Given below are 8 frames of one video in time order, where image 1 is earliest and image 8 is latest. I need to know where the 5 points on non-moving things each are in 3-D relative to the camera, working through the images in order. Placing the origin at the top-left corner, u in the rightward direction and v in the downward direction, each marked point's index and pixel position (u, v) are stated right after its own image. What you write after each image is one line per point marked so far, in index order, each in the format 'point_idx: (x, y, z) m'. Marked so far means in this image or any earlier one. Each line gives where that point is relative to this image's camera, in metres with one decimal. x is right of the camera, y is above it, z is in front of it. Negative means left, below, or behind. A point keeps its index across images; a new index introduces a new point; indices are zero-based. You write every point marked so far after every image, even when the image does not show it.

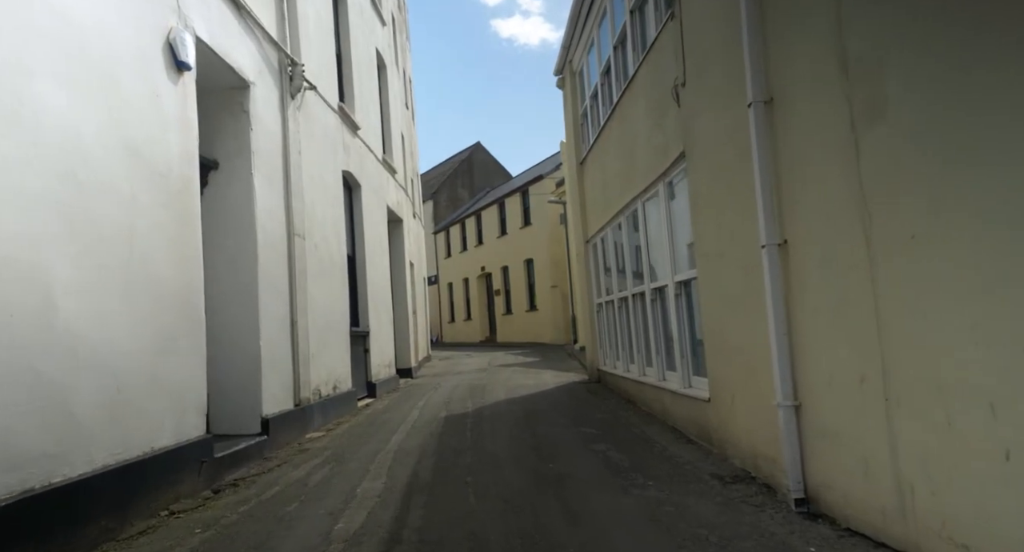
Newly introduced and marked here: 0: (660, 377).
0: (+1.8, -1.3, +7.5) m
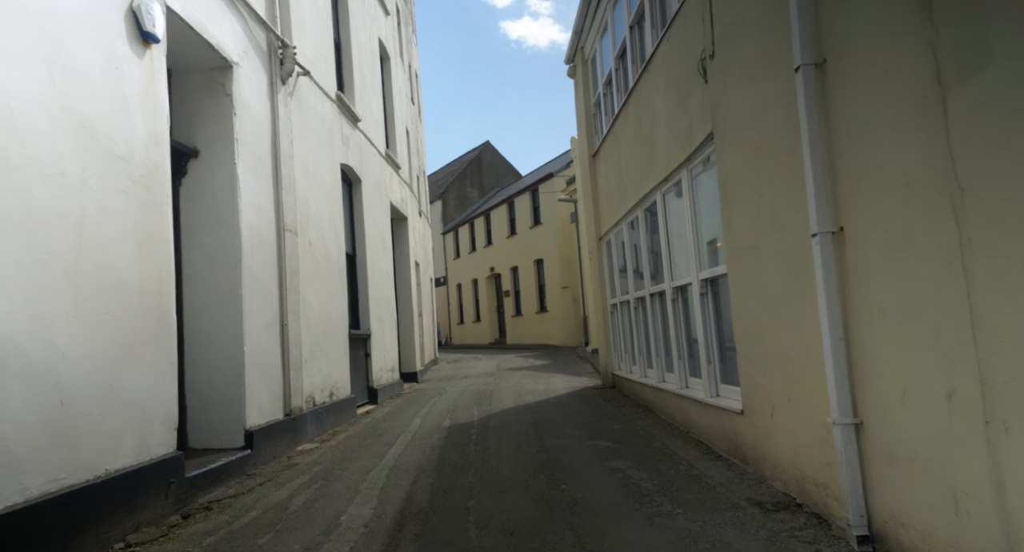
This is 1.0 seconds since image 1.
0: (+1.9, -1.2, +6.8) m
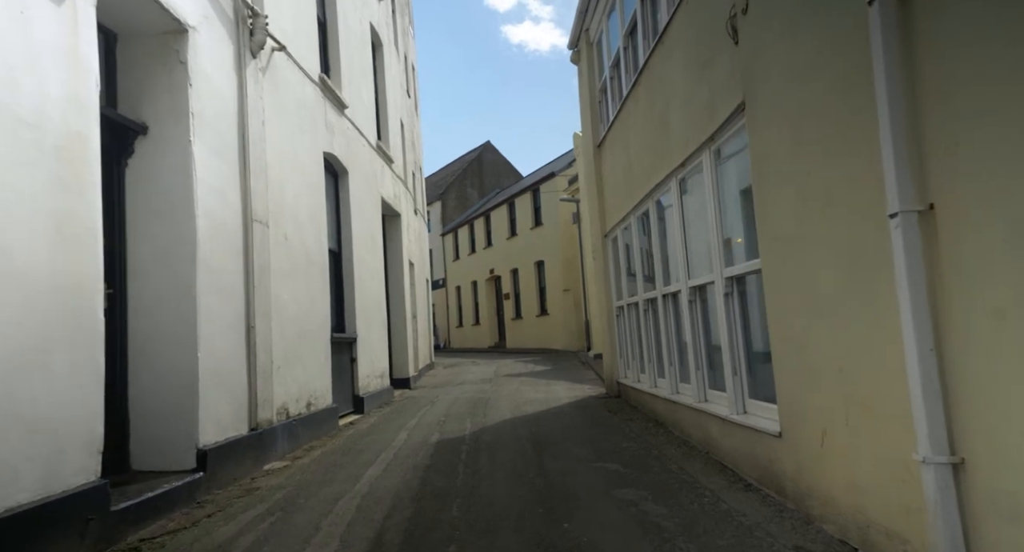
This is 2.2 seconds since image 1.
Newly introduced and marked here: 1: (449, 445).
0: (+1.9, -1.2, +6.0) m
1: (-0.7, -1.9, +6.6) m
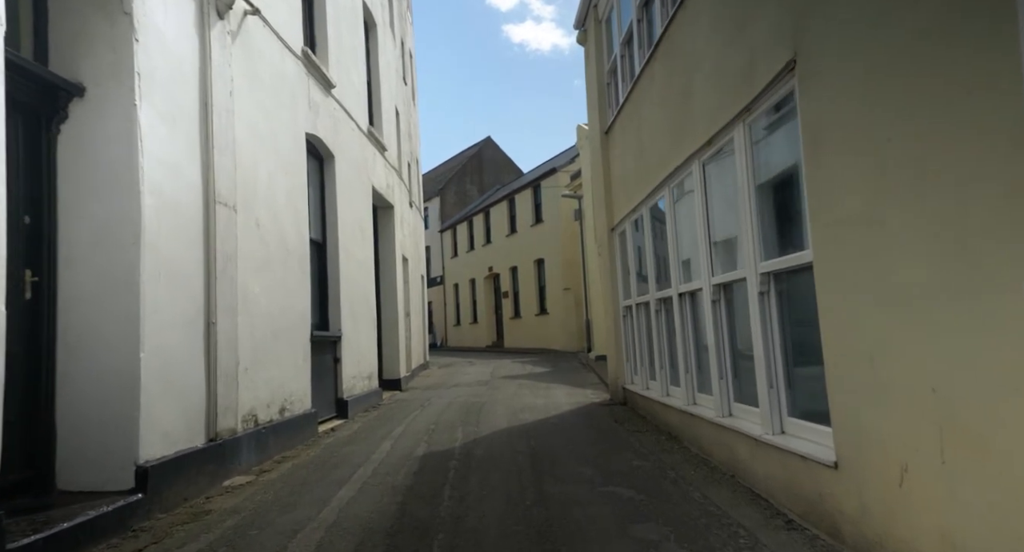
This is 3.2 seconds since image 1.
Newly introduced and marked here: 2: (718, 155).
0: (+1.8, -1.2, +5.3) m
1: (-0.7, -1.8, +5.9) m
2: (+1.8, +1.0, +5.2) m
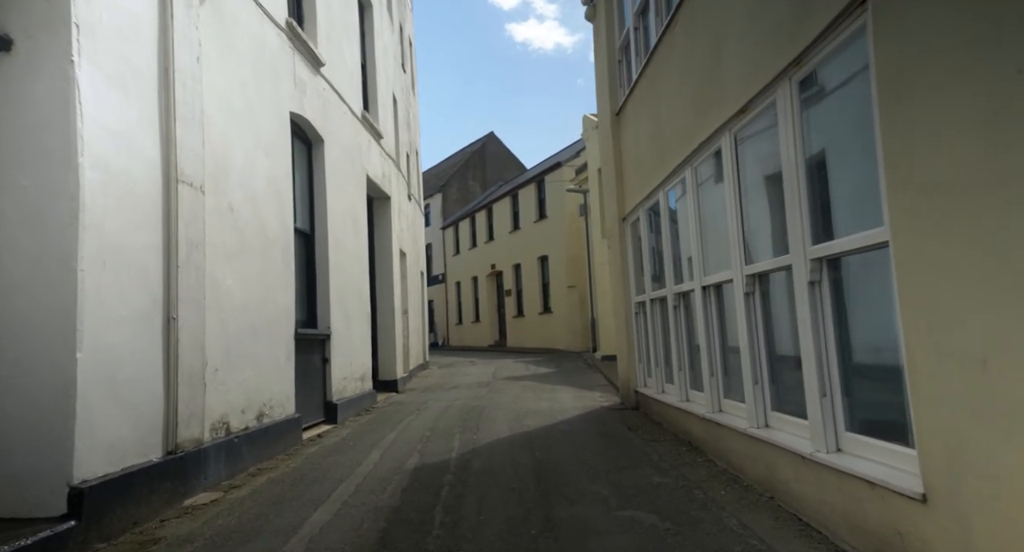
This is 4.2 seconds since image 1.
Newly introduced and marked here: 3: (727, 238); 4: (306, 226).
0: (+1.9, -1.1, +4.6) m
1: (-0.7, -1.7, +5.2) m
2: (+1.8, +1.1, +4.5) m
3: (+1.8, +0.3, +5.2) m
4: (-2.9, +0.7, +8.3) m
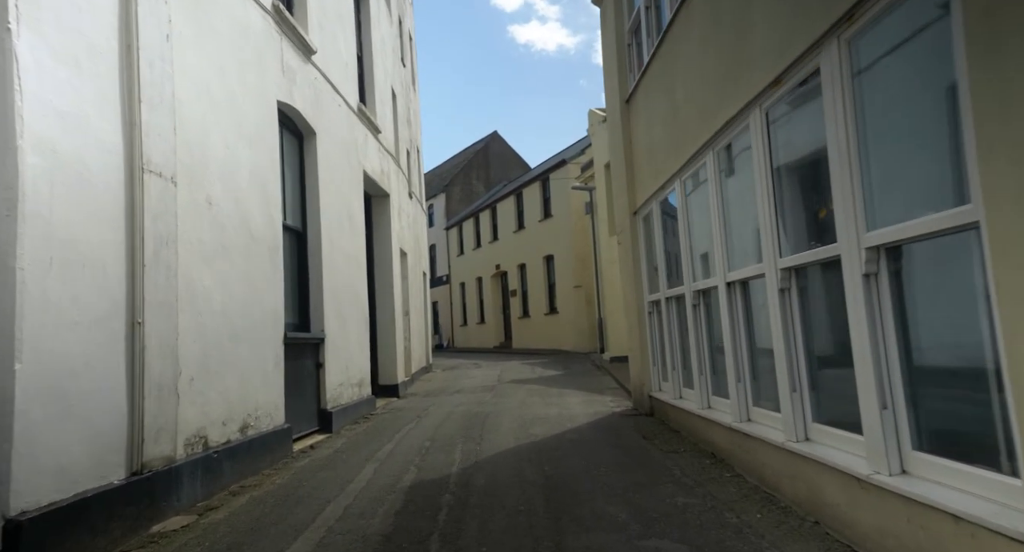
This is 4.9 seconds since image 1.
0: (+1.9, -1.1, +4.1) m
1: (-0.7, -1.7, +4.7) m
2: (+1.8, +1.2, +4.0) m
3: (+1.9, +0.4, +4.7) m
4: (-2.8, +0.7, +7.9) m
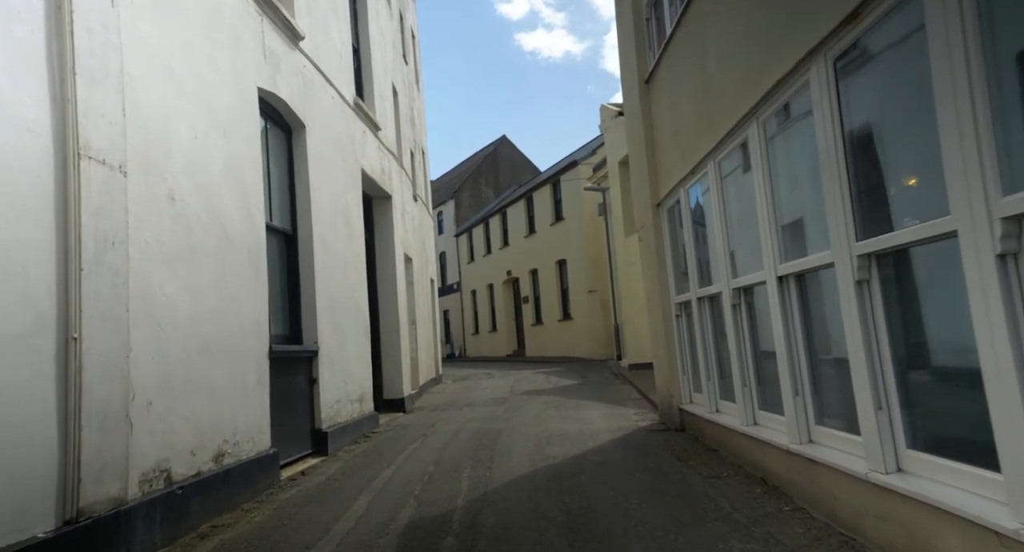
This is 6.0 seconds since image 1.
0: (+2.0, -1.0, +3.3) m
1: (-0.6, -1.7, +3.9) m
2: (+1.8, +1.2, +3.2) m
3: (+1.9, +0.4, +3.9) m
4: (-2.7, +0.6, +7.2) m
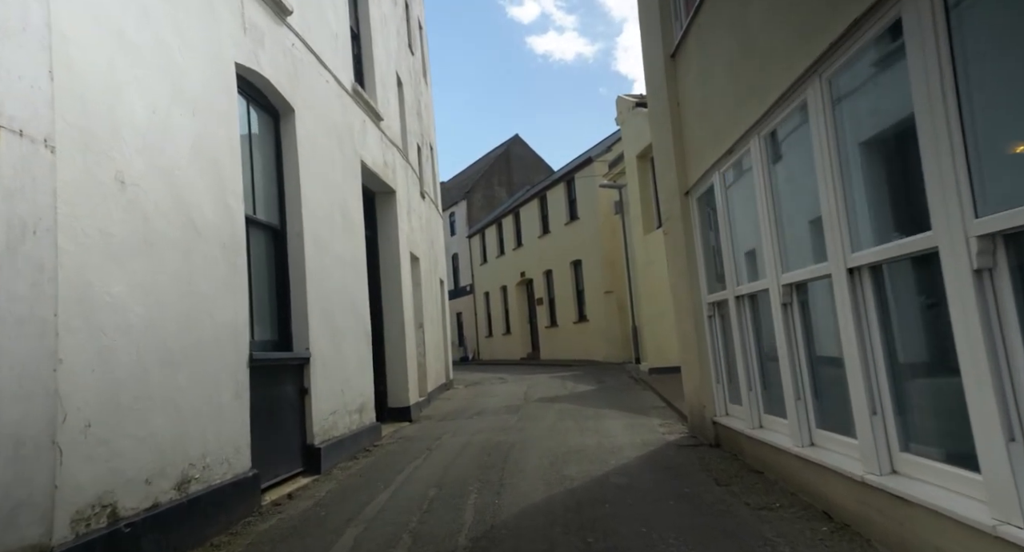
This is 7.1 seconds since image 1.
0: (+2.0, -0.9, +2.5) m
1: (-0.5, -1.7, +3.2) m
2: (+1.8, +1.3, +2.4) m
3: (+2.0, +0.5, +3.1) m
4: (-2.6, +0.6, +6.5) m
